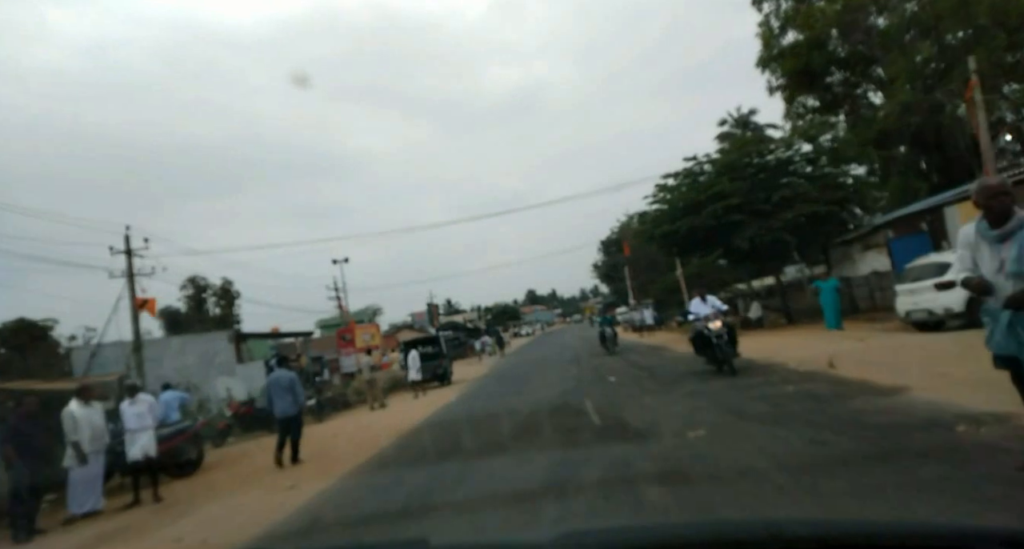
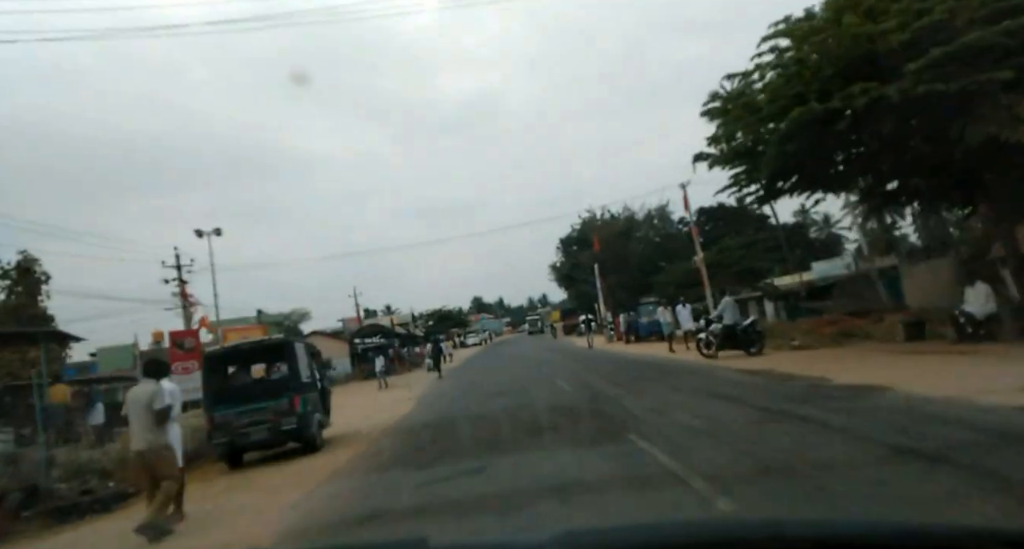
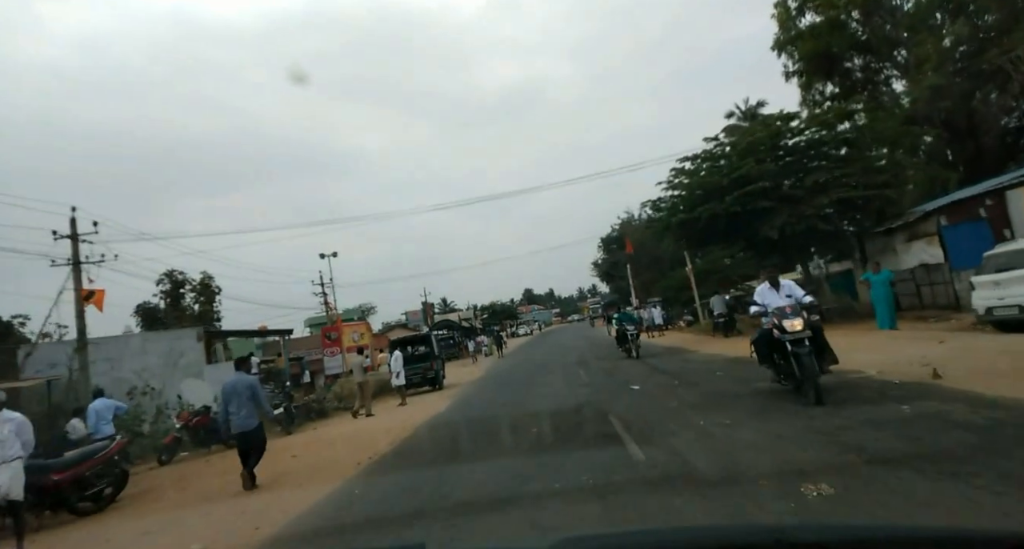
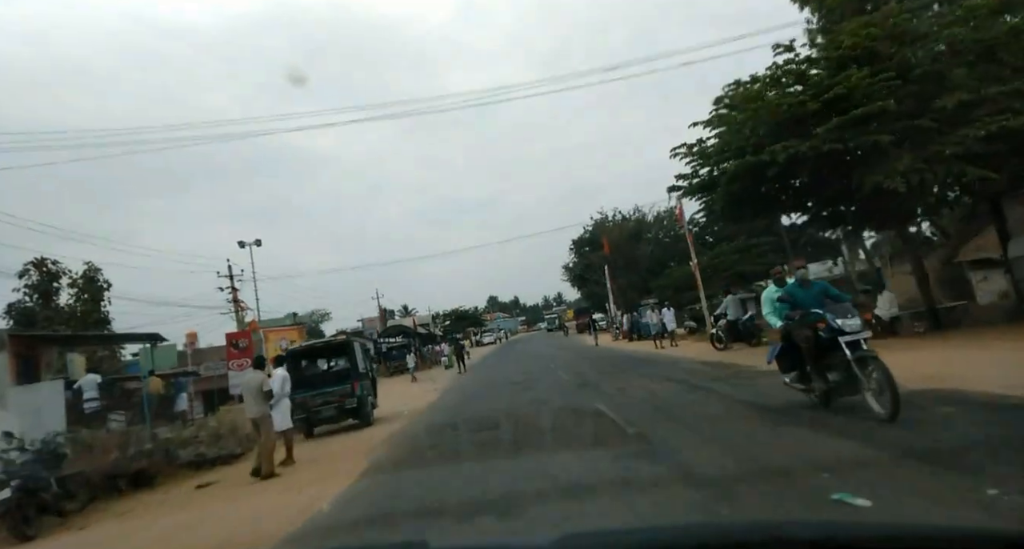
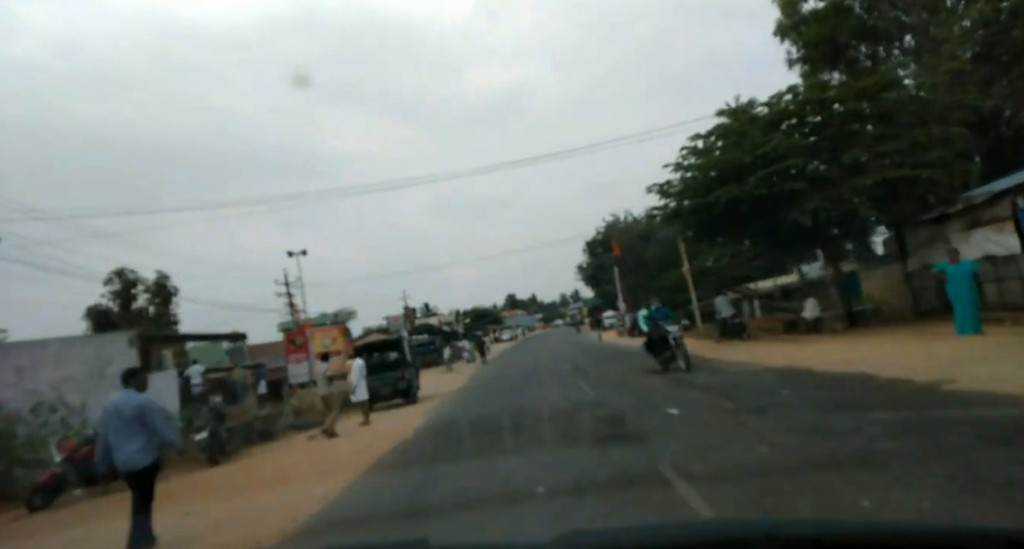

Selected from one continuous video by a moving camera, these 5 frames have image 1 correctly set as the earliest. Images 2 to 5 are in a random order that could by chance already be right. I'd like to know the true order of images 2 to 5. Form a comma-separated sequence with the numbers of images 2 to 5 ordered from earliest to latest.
3, 5, 4, 2
